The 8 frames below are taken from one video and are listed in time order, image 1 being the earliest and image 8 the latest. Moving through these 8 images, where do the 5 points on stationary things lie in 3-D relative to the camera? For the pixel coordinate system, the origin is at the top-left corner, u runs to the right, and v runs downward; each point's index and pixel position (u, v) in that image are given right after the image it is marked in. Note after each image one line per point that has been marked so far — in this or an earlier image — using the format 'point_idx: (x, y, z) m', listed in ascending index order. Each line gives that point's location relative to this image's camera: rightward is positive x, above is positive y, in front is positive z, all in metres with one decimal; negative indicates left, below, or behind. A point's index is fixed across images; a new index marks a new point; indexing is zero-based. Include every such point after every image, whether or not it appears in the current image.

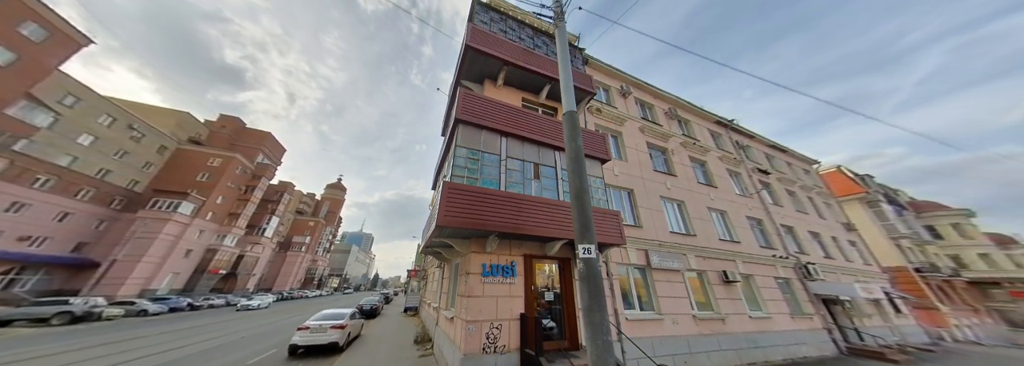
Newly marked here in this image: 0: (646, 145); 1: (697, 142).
0: (+8.3, +2.2, +13.9) m
1: (+13.2, +2.7, +16.1) m
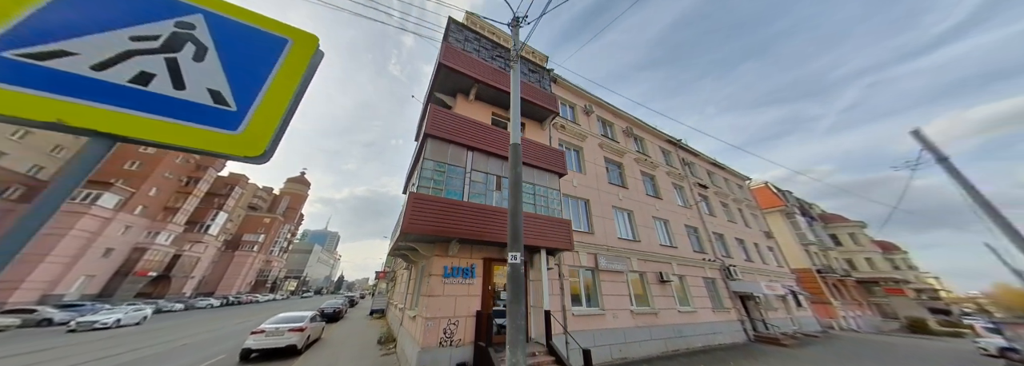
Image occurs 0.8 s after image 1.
0: (+6.3, +1.5, +15.6) m
1: (+11.0, +1.8, +18.2) m
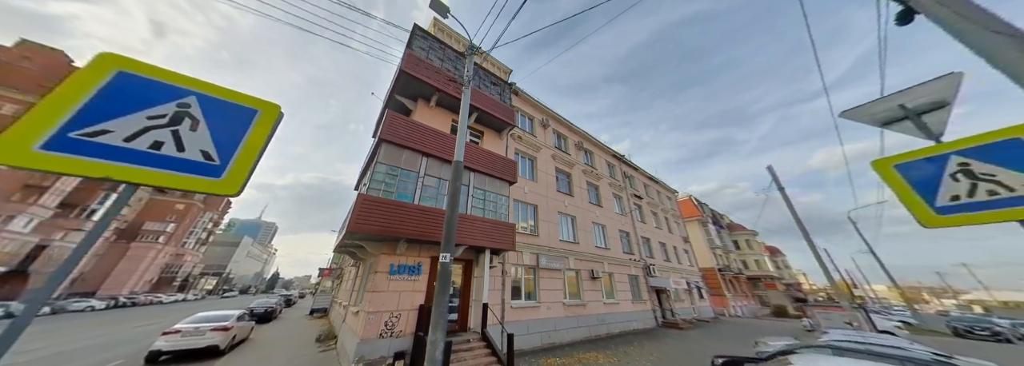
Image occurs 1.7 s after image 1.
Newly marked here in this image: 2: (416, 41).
0: (+3.2, +1.0, +17.3) m
1: (+7.5, +1.0, +20.6) m
2: (-4.5, +6.7, +10.7) m
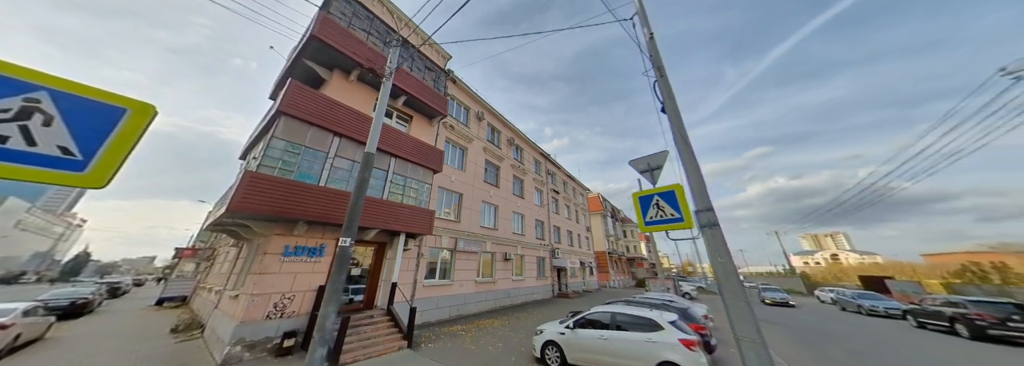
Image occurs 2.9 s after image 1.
0: (-2.4, +1.8, +18.3) m
1: (+0.8, +1.8, +22.6) m
2: (-7.4, +7.6, +9.5) m
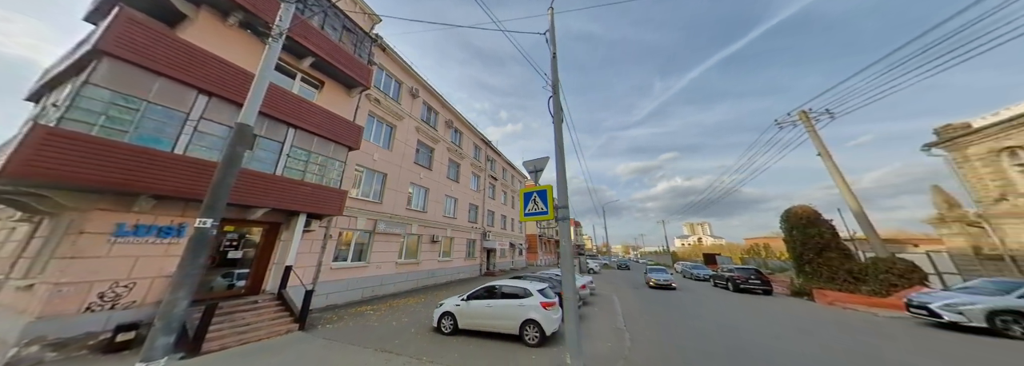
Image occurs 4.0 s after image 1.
0: (-7.5, +3.4, +17.4) m
1: (-5.5, +3.5, +22.4) m
2: (-9.8, +8.8, +7.3) m
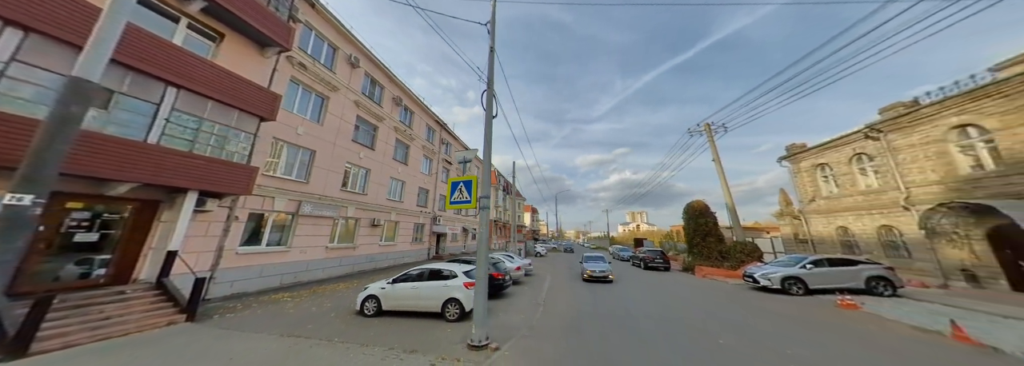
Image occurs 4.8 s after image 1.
0: (-11.1, +4.8, +15.7) m
1: (-10.0, +5.2, +20.9) m
2: (-11.2, +9.6, +5.1) m
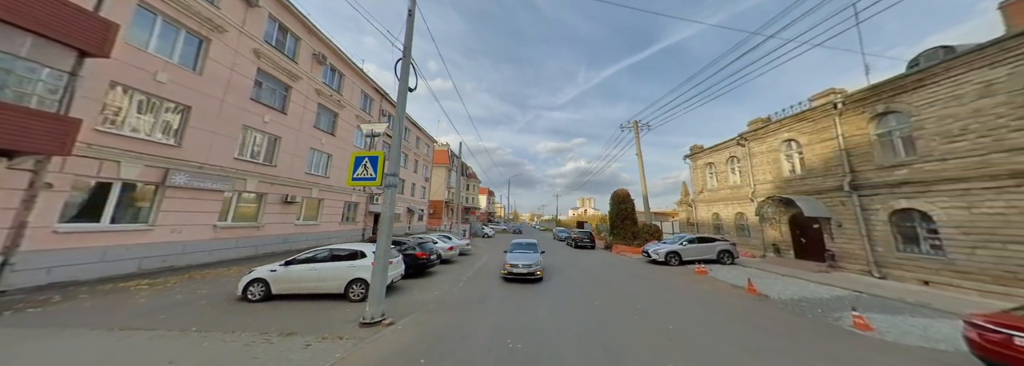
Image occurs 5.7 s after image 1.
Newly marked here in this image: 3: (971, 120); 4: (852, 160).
0: (-14.6, +6.6, +12.7) m
1: (-14.6, +7.4, +18.0) m
2: (-12.3, +10.6, +2.0) m
3: (+14.3, +2.0, +7.2) m
4: (+14.8, +1.0, +10.0) m
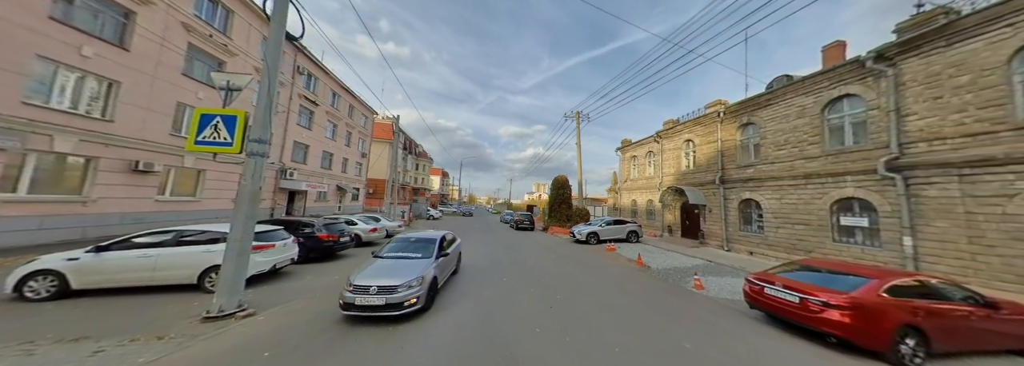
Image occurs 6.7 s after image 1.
0: (-17.4, +8.3, +8.6) m
1: (-18.4, +9.4, +13.8) m
2: (-12.7, +11.3, -1.6) m
3: (+11.7, +2.1, +9.7) m
4: (+11.6, +1.3, +12.6) m
